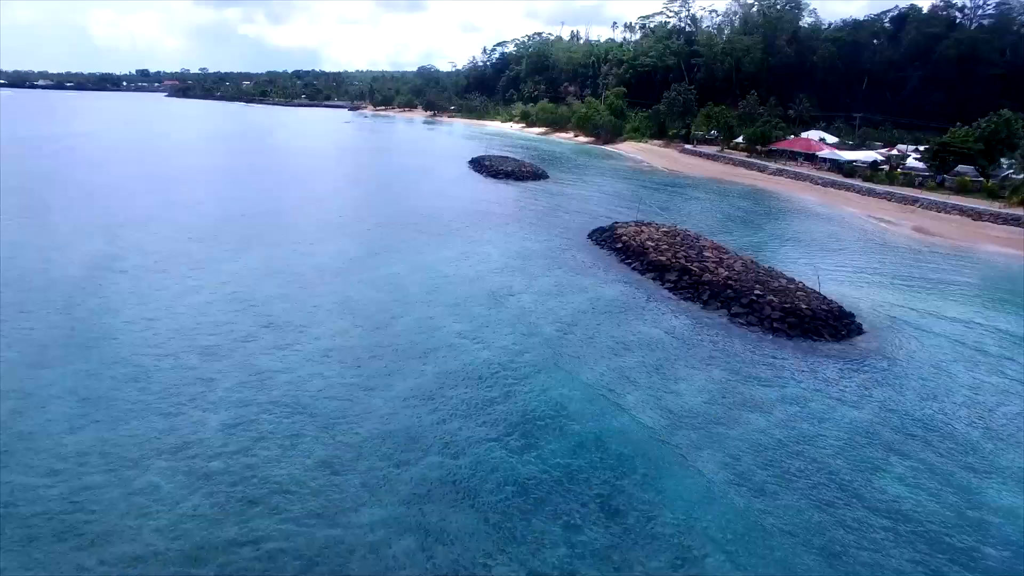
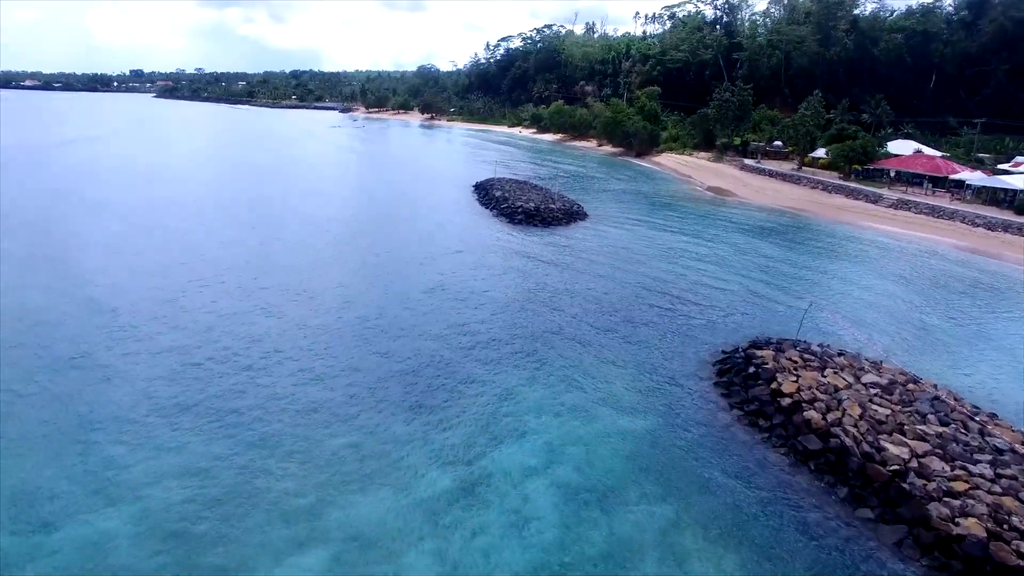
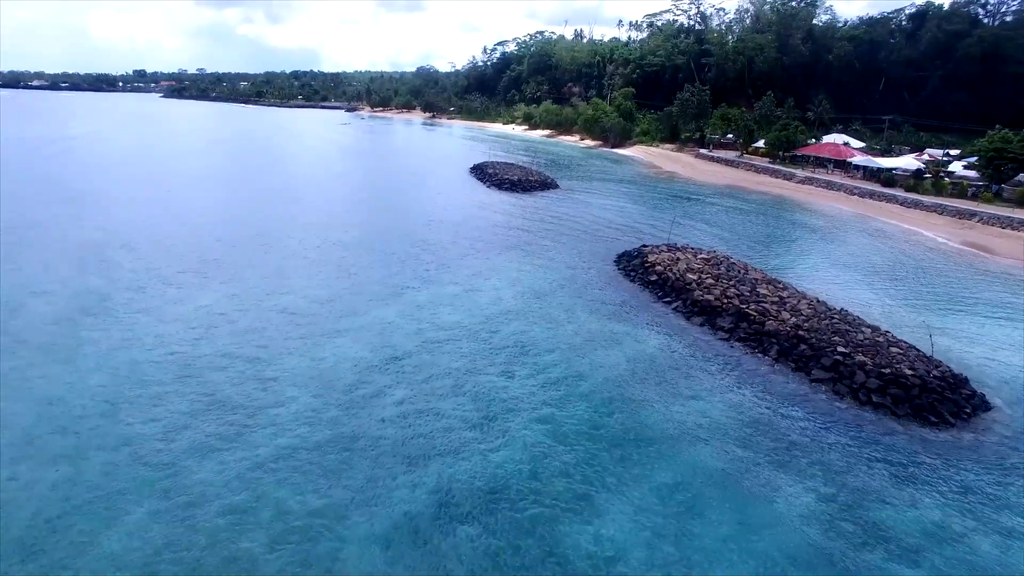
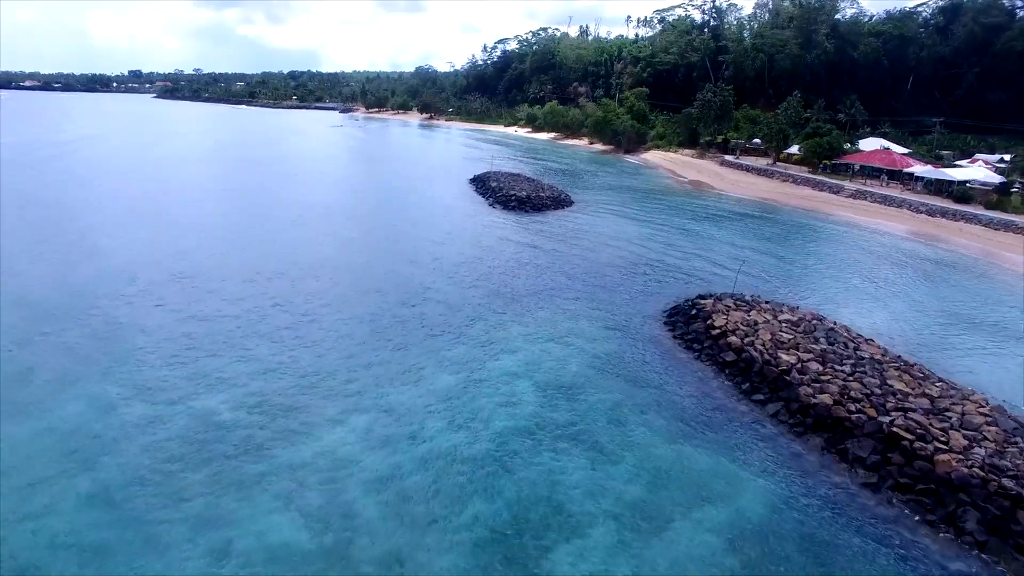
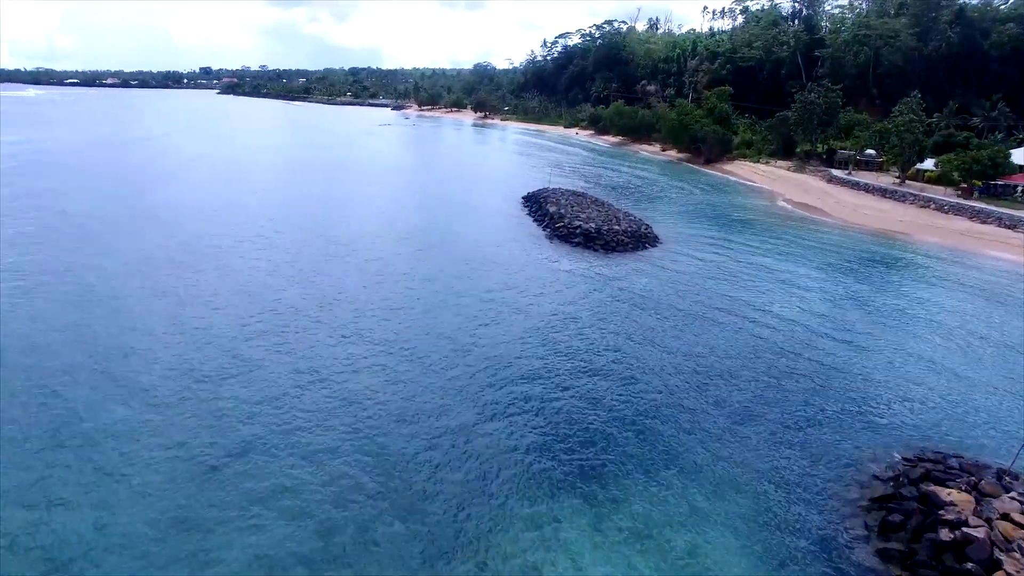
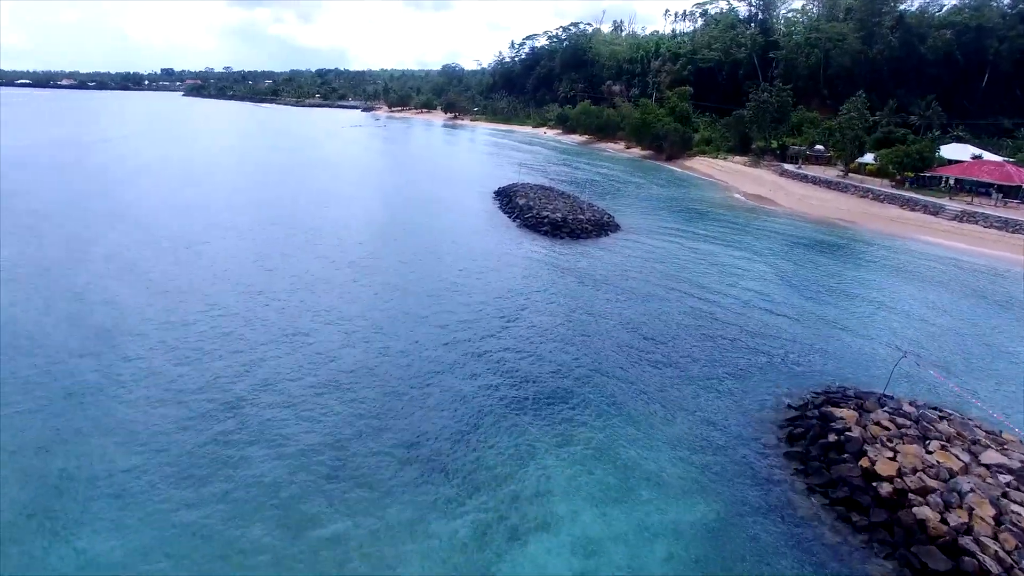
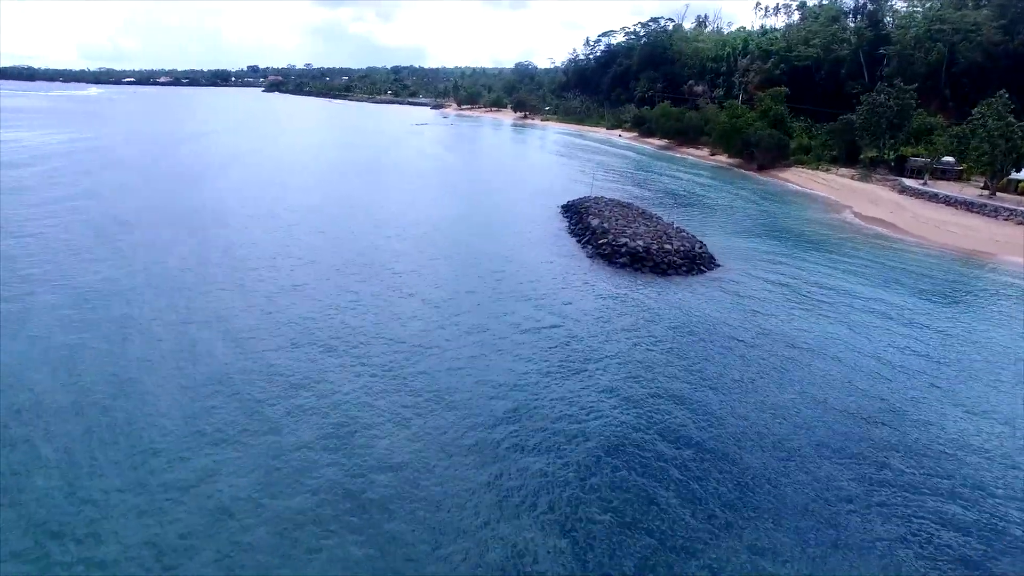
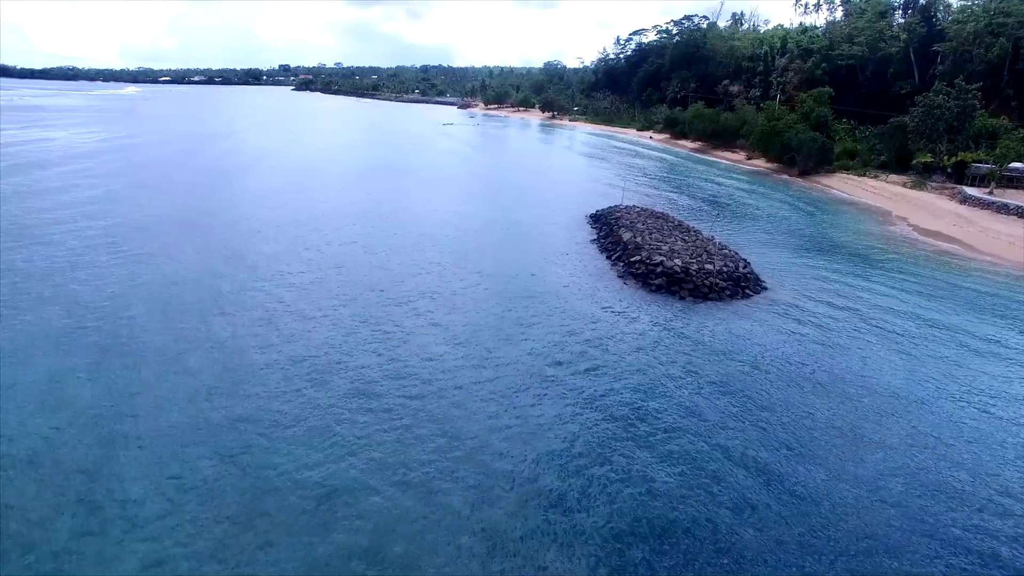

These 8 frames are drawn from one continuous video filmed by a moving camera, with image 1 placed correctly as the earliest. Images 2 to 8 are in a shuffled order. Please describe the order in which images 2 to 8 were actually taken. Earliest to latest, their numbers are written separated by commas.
3, 4, 2, 6, 5, 7, 8
